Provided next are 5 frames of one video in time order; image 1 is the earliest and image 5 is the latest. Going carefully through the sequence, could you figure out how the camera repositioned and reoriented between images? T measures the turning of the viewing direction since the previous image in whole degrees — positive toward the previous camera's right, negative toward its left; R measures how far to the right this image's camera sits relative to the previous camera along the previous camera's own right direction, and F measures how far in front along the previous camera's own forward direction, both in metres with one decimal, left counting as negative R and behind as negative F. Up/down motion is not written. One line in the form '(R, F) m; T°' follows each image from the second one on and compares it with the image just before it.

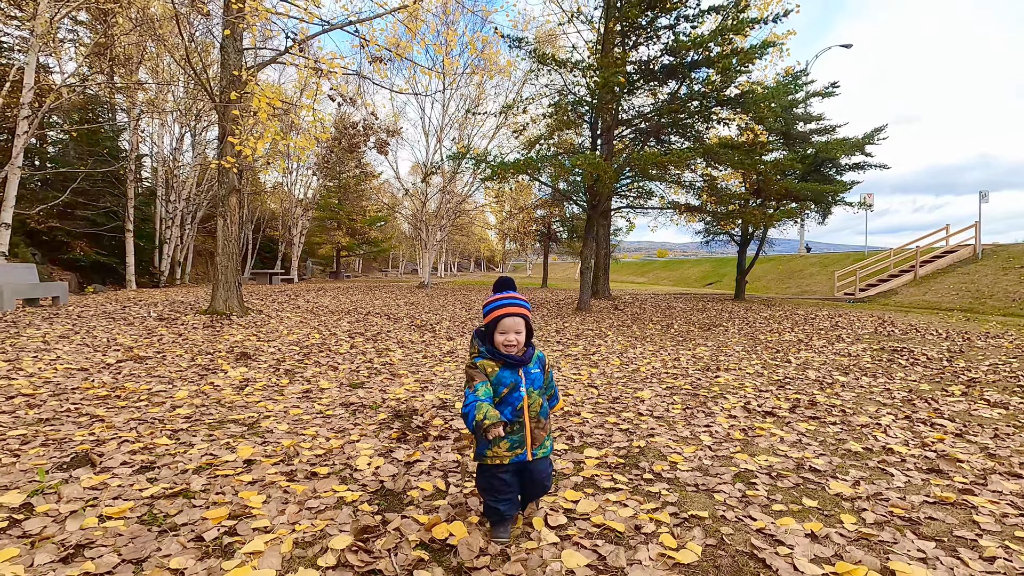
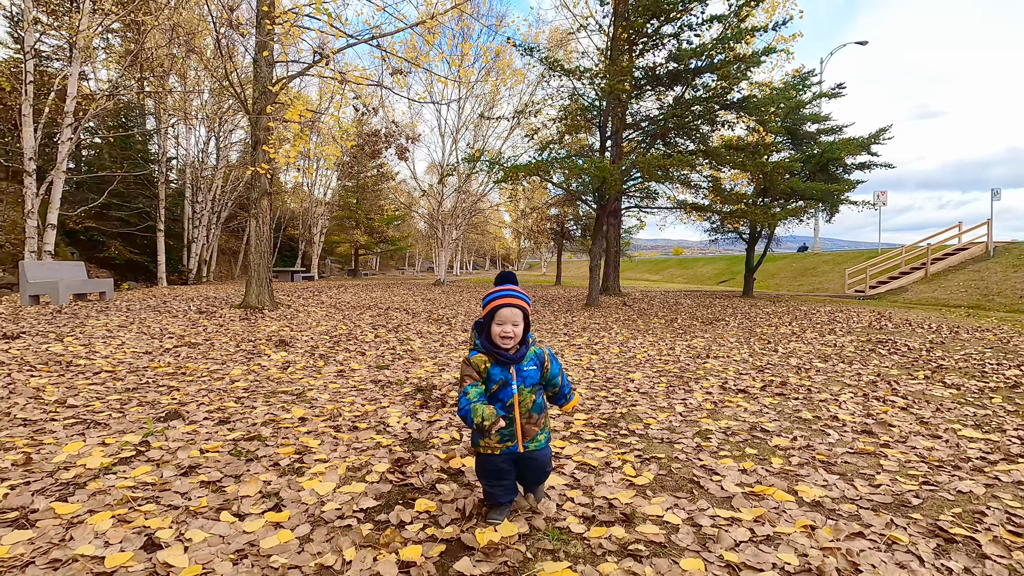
(+0.1, -0.6) m; -2°
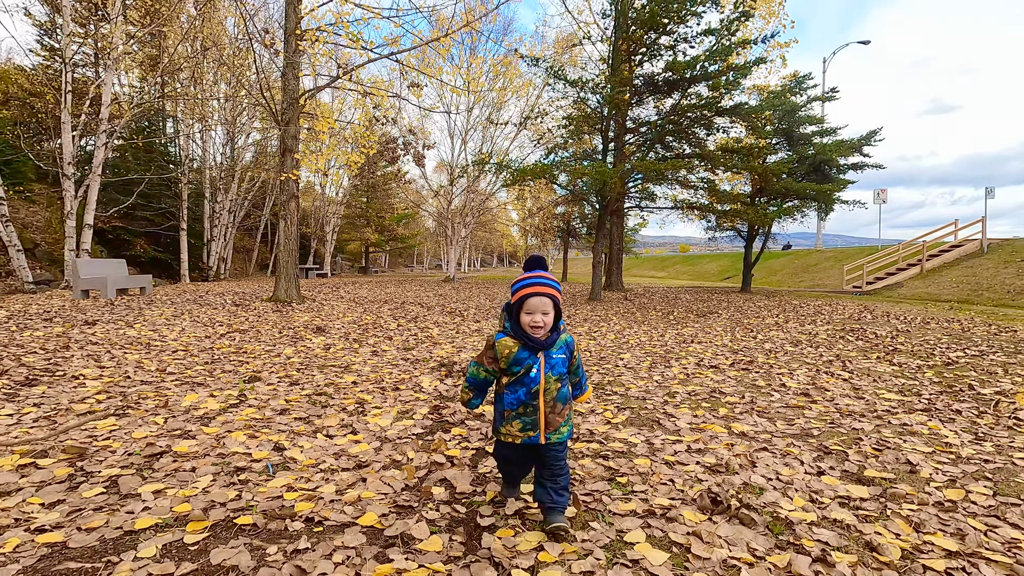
(0.0, -0.9) m; -1°
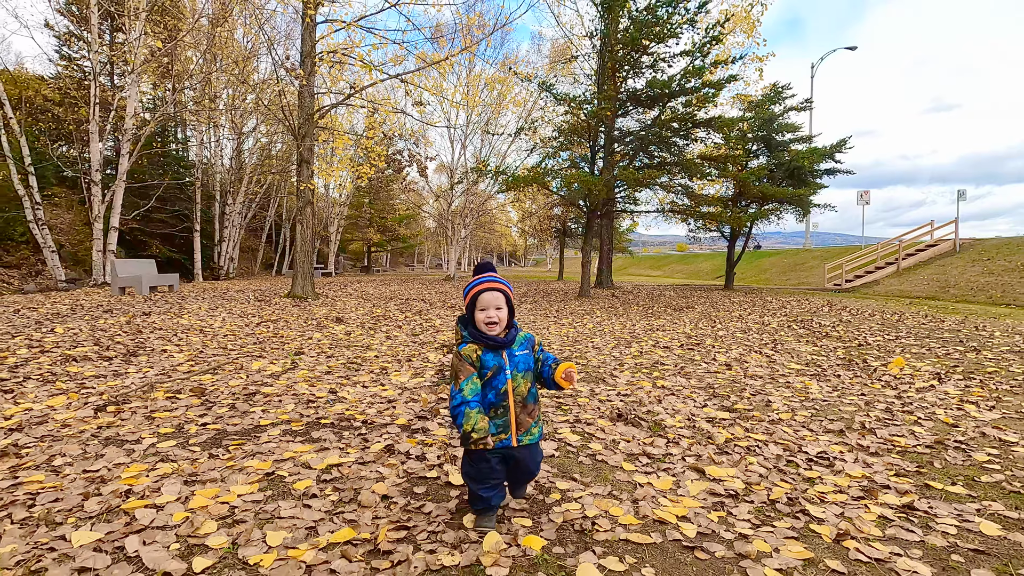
(+0.1, -1.2) m; 0°
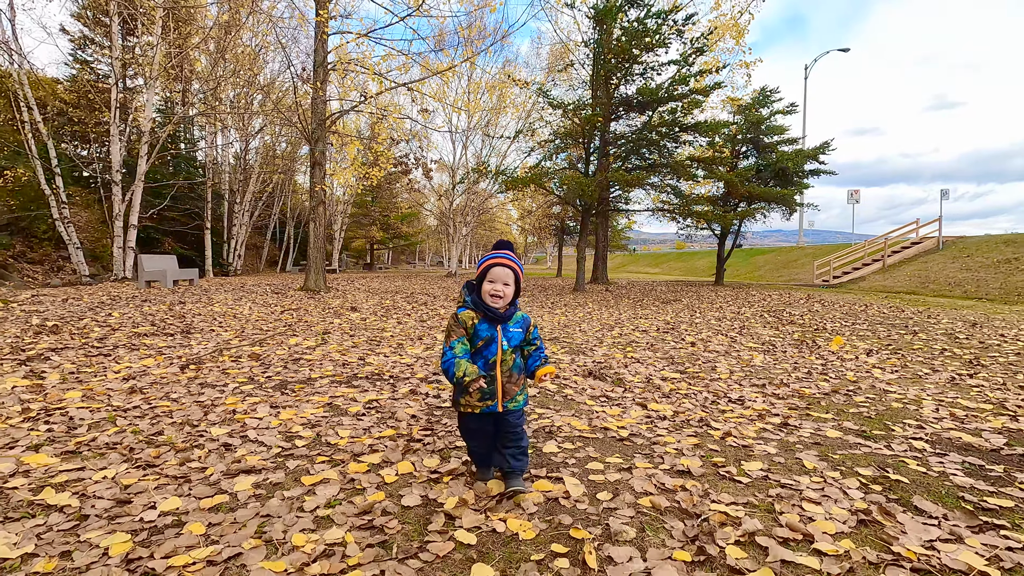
(+0.1, -0.9) m; 0°
